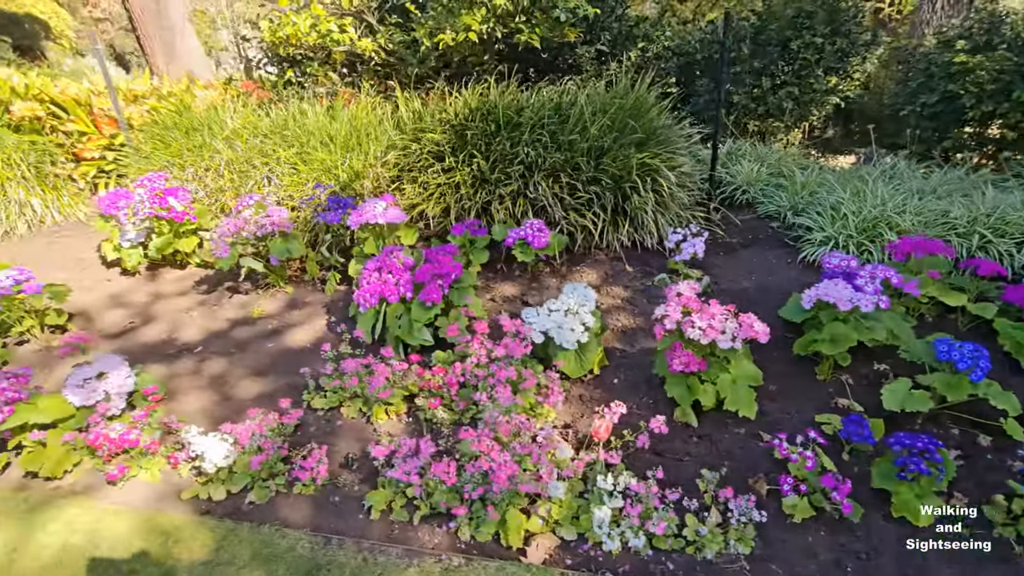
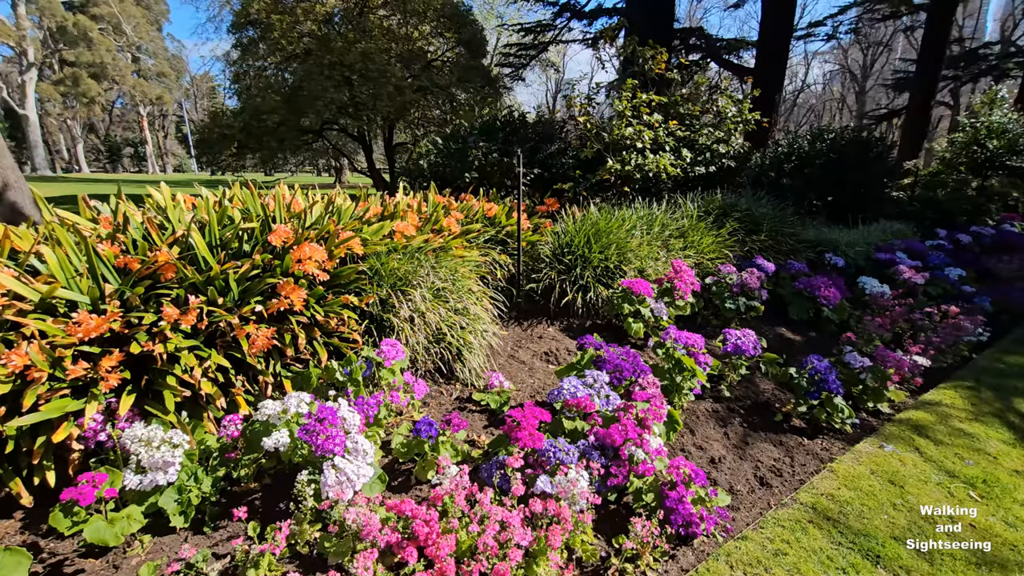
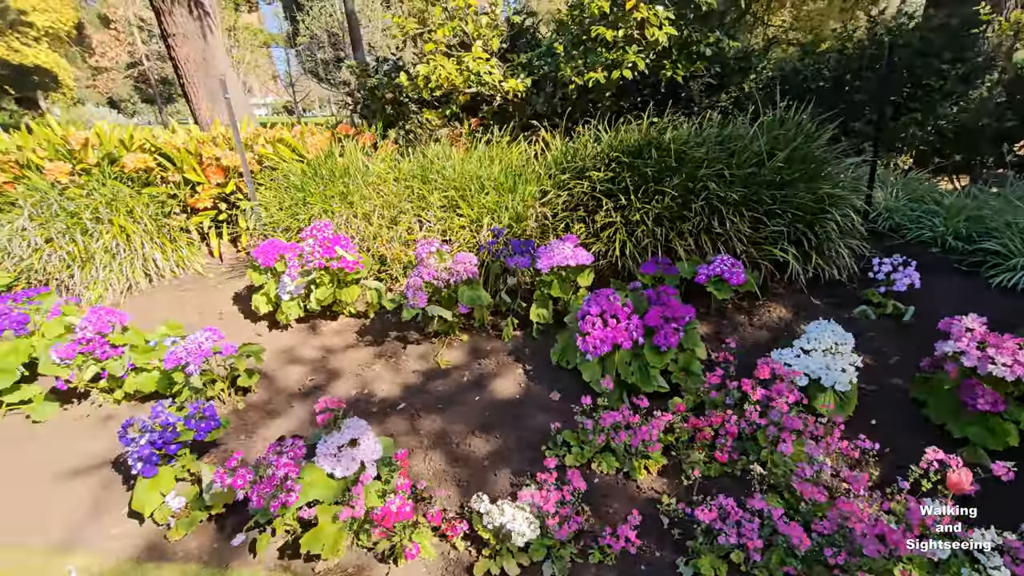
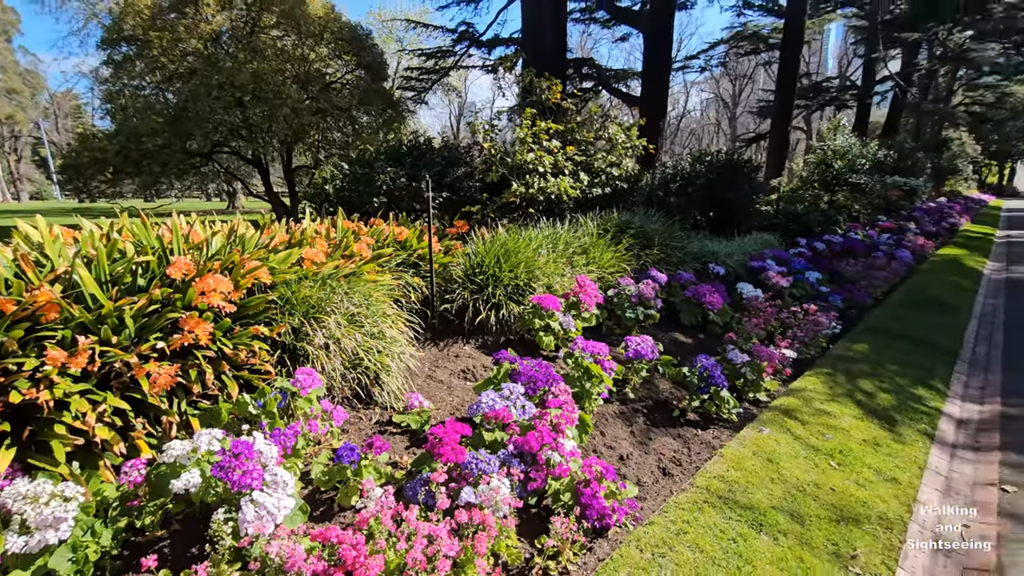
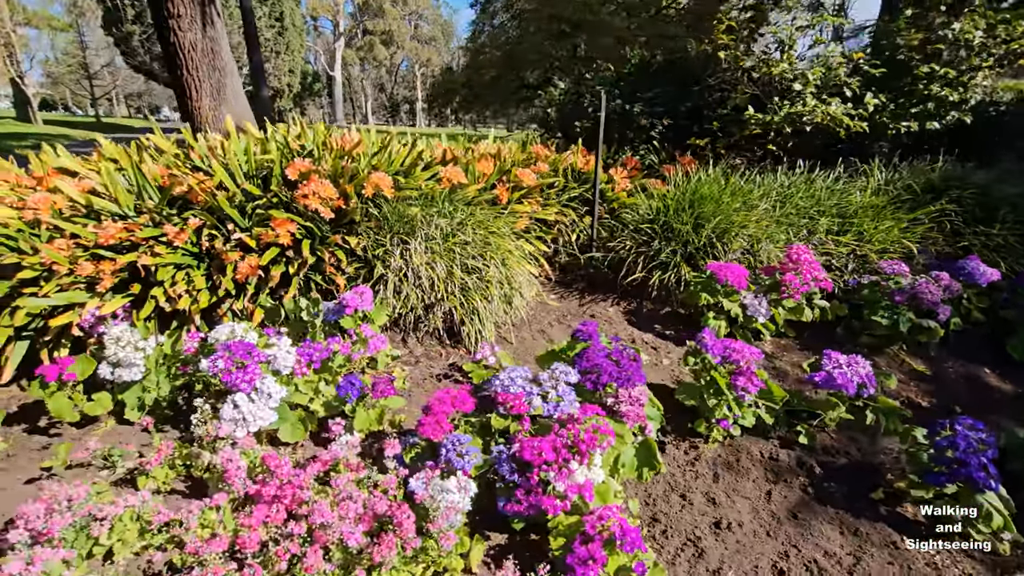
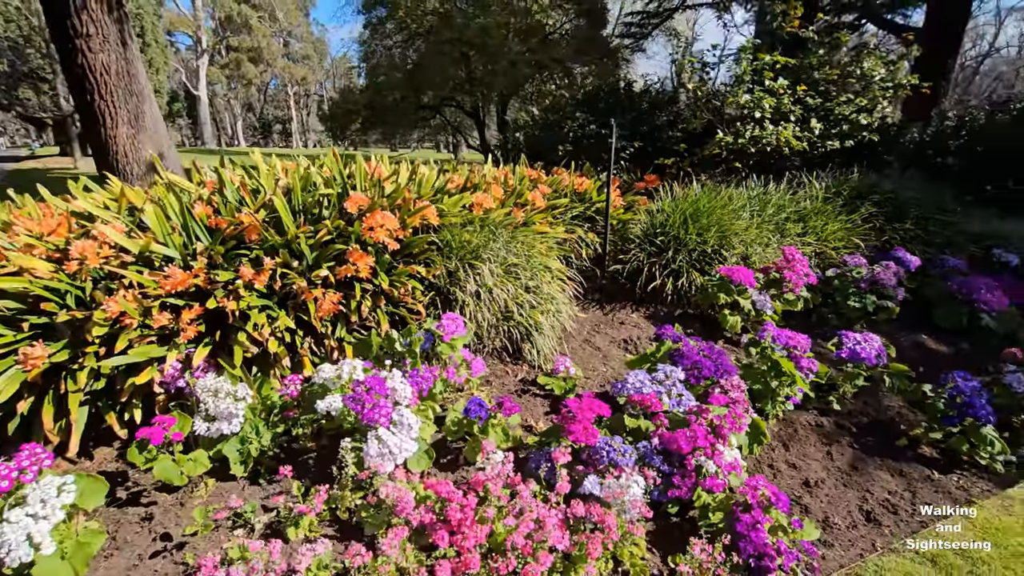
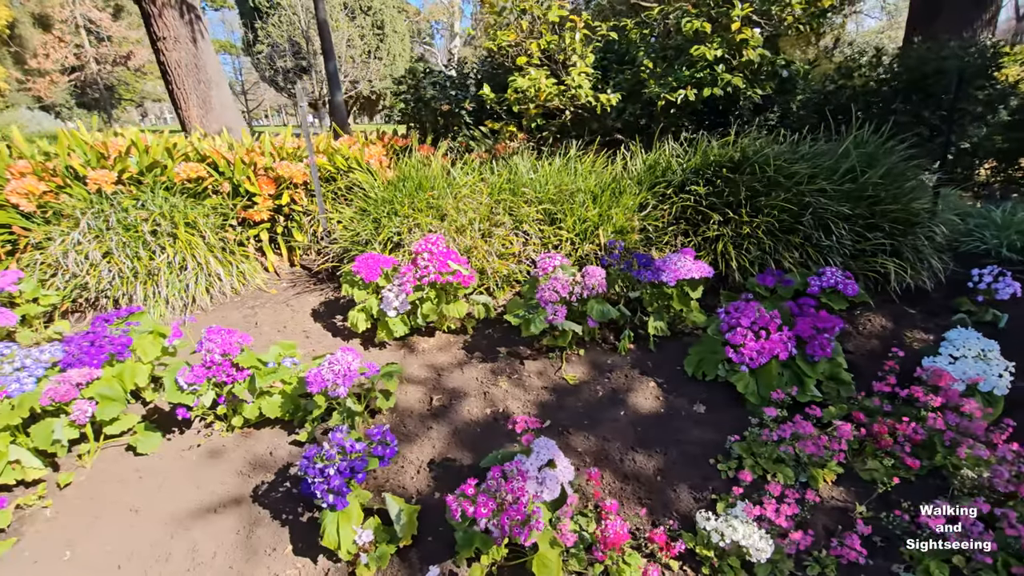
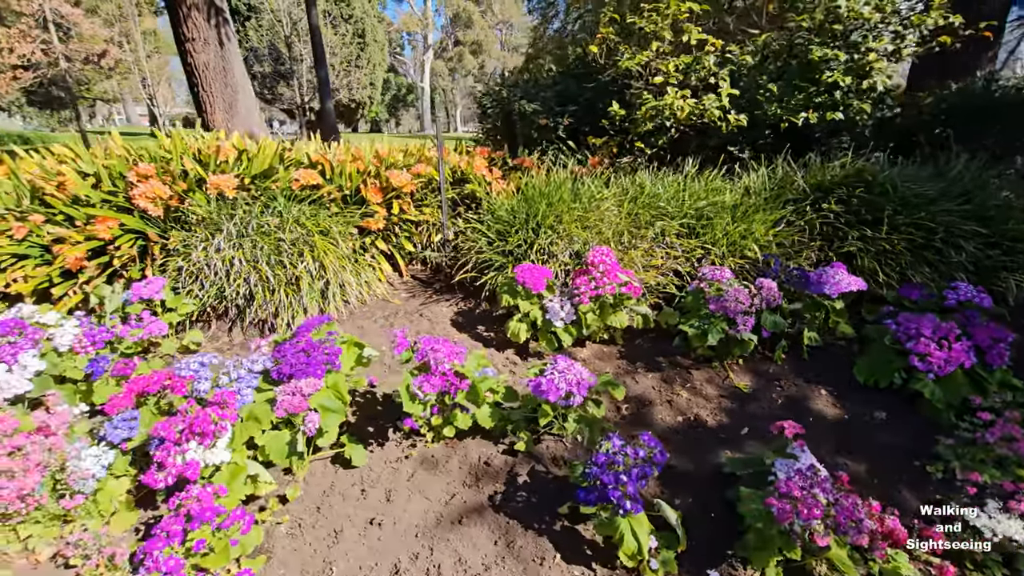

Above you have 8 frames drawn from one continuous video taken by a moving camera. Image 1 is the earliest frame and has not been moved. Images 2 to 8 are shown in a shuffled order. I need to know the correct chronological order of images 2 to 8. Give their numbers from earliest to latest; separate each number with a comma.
3, 7, 8, 5, 6, 2, 4
